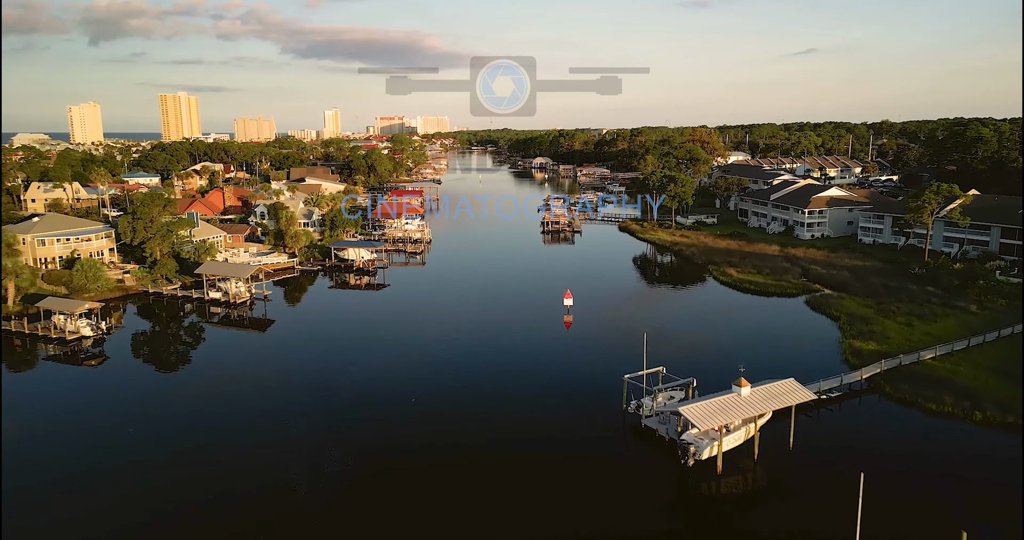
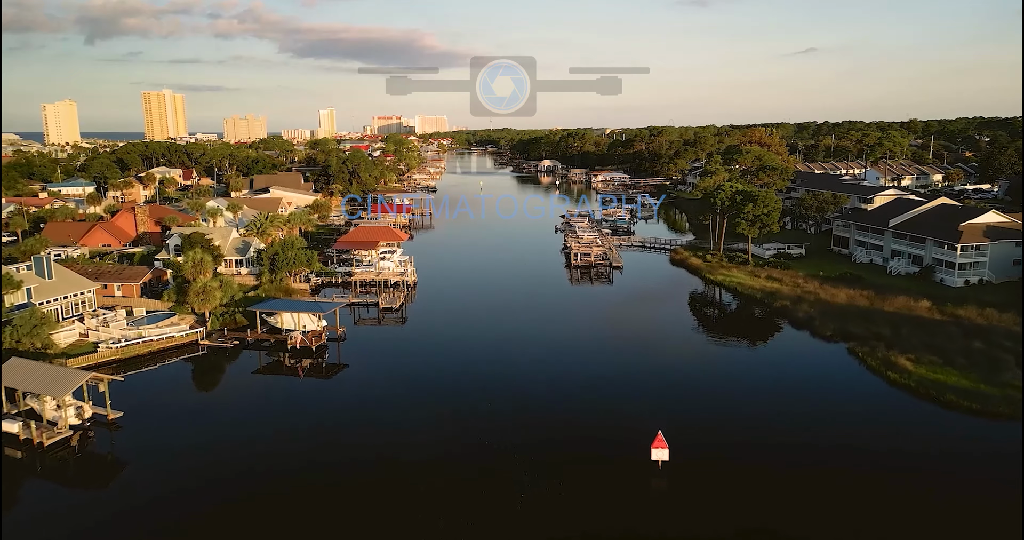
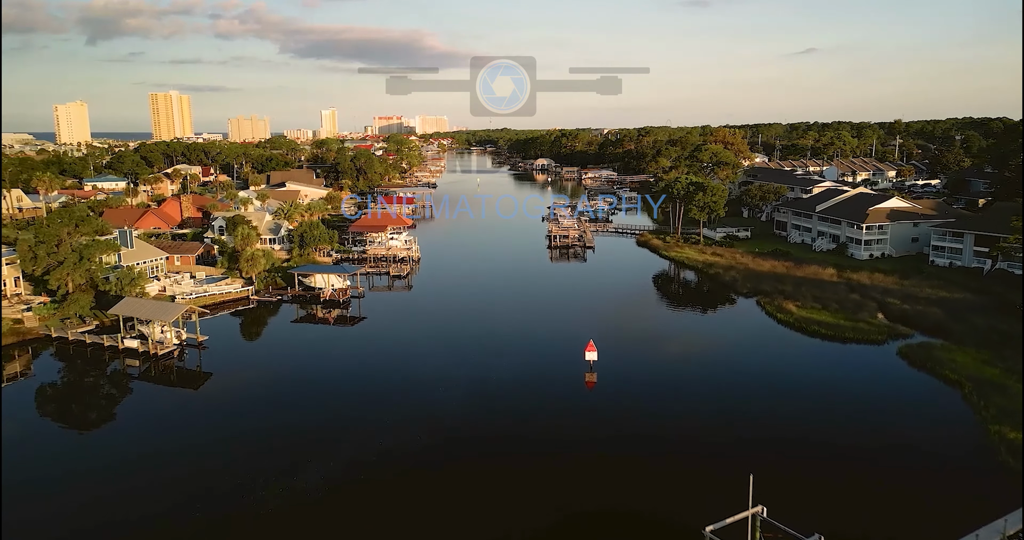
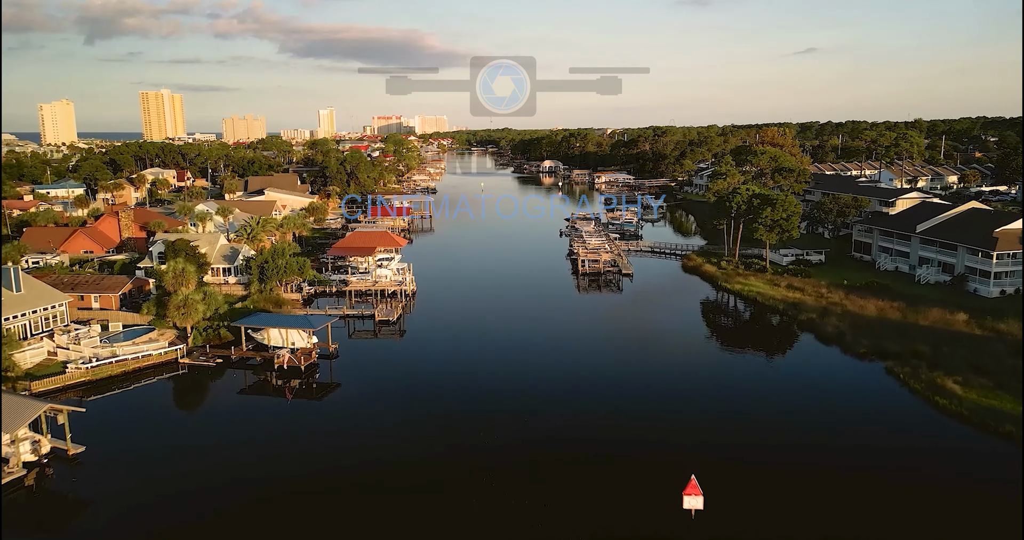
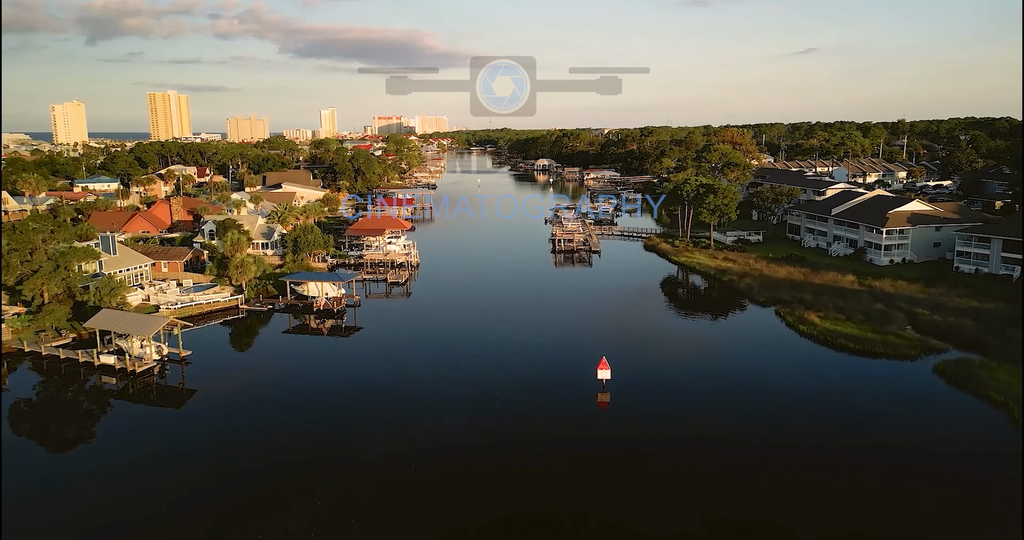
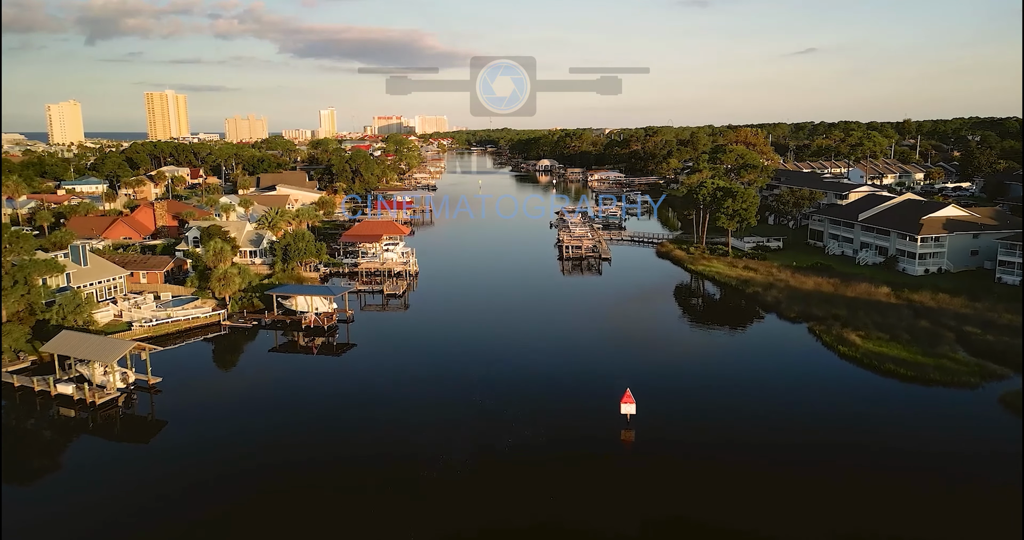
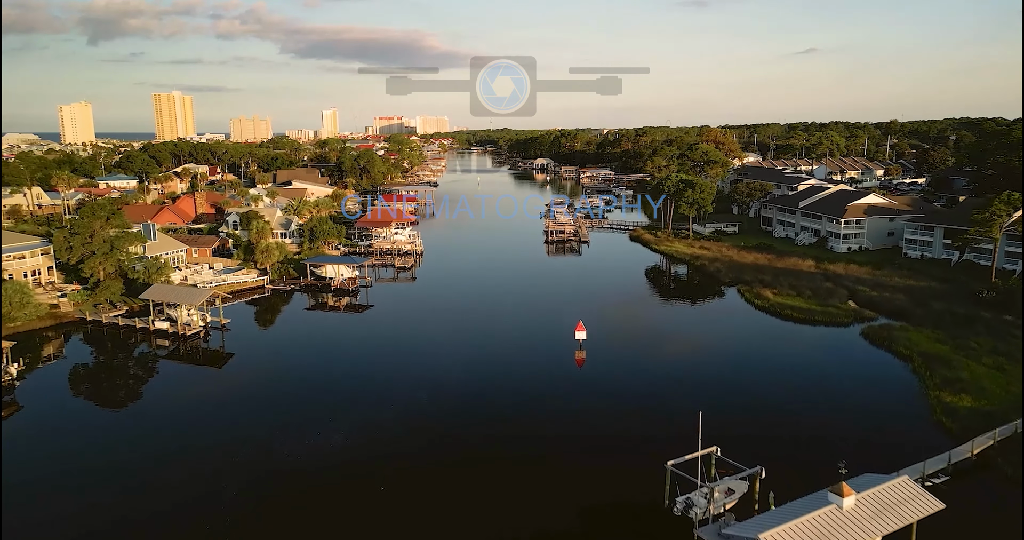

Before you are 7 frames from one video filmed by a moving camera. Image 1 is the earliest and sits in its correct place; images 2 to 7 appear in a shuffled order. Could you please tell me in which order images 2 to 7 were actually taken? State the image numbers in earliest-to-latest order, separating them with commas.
7, 3, 5, 6, 2, 4
